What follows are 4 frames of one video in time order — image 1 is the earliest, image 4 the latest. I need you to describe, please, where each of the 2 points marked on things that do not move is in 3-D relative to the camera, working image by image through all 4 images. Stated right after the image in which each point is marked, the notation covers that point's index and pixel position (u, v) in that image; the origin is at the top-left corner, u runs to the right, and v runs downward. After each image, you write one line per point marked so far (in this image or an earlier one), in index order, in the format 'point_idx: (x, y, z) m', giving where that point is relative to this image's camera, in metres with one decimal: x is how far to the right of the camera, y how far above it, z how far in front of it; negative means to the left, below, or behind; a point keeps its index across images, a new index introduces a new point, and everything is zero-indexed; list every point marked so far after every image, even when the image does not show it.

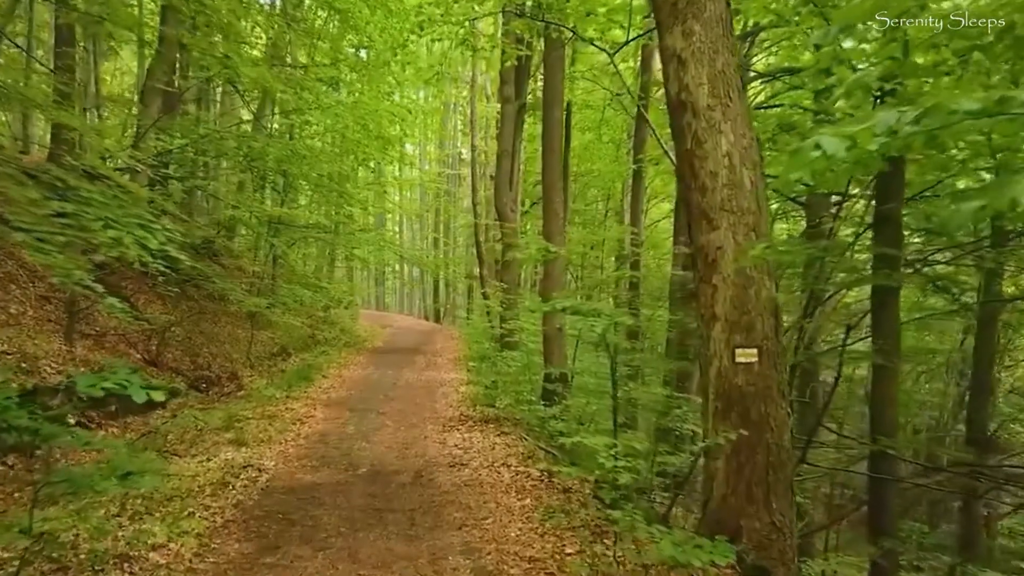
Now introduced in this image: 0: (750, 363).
0: (+1.7, -0.6, +5.2) m
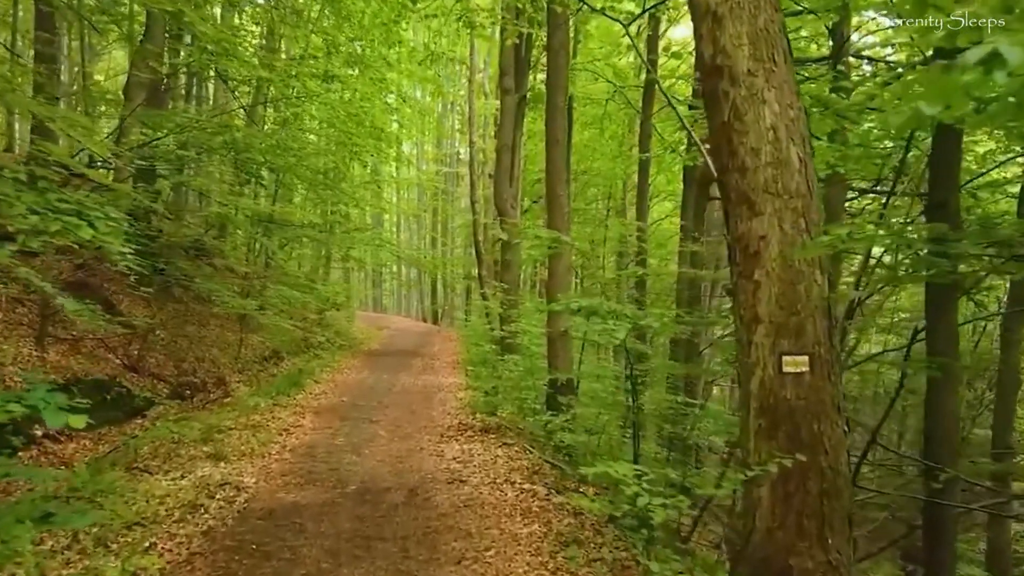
0: (+1.8, -0.5, +4.4) m
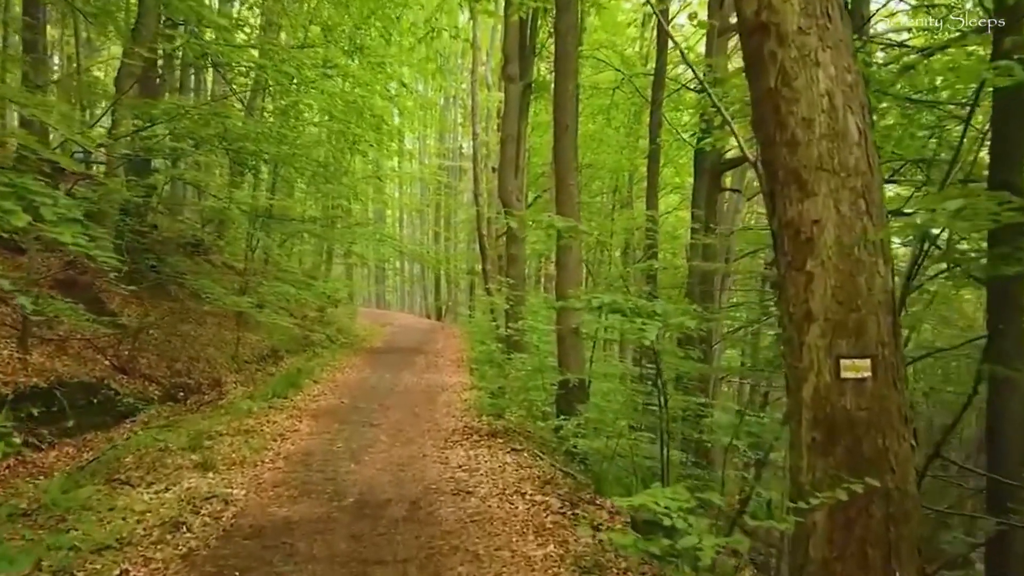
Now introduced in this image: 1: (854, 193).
0: (+1.9, -0.5, +3.8) m
1: (+1.9, +0.5, +3.9) m
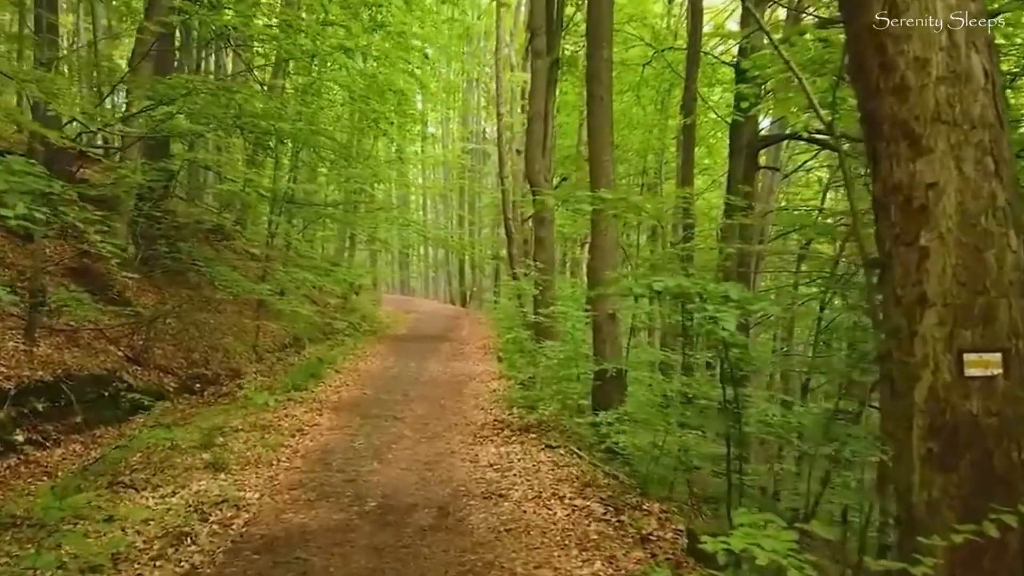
0: (+2.1, -0.4, +3.1) m
1: (+2.1, +0.6, +3.2) m
